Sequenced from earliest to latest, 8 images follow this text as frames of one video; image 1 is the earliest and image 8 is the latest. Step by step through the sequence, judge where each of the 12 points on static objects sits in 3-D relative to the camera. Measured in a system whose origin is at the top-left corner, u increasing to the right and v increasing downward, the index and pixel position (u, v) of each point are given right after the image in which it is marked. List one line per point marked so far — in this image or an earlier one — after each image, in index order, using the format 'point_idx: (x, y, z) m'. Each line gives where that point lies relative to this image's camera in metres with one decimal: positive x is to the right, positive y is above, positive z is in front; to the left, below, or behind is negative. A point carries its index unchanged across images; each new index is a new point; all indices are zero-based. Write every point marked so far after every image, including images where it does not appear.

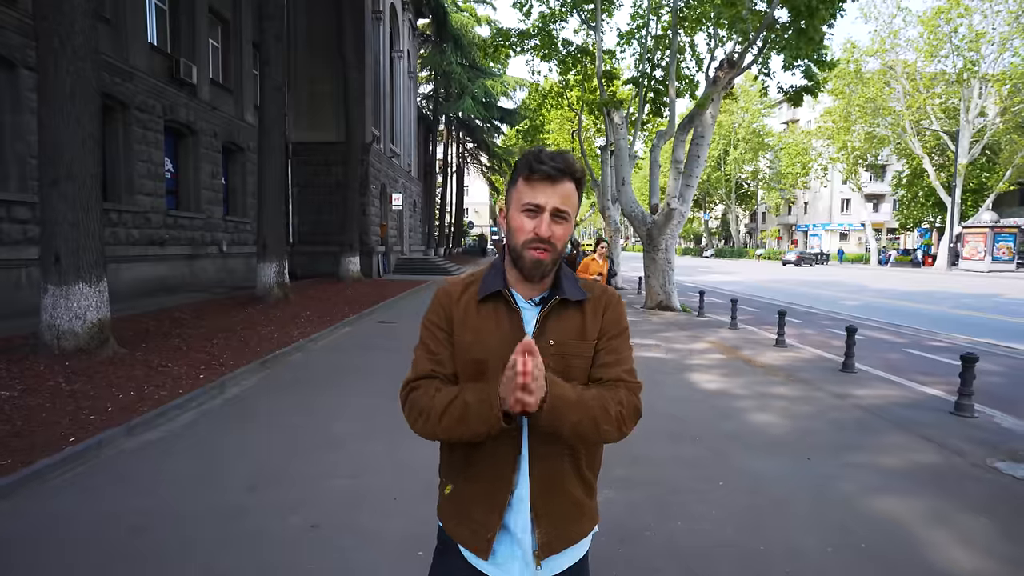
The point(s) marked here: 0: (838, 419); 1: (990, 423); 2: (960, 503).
0: (+3.3, -1.3, +6.3) m
1: (+4.6, -1.3, +6.0) m
2: (+3.1, -1.5, +4.3) m
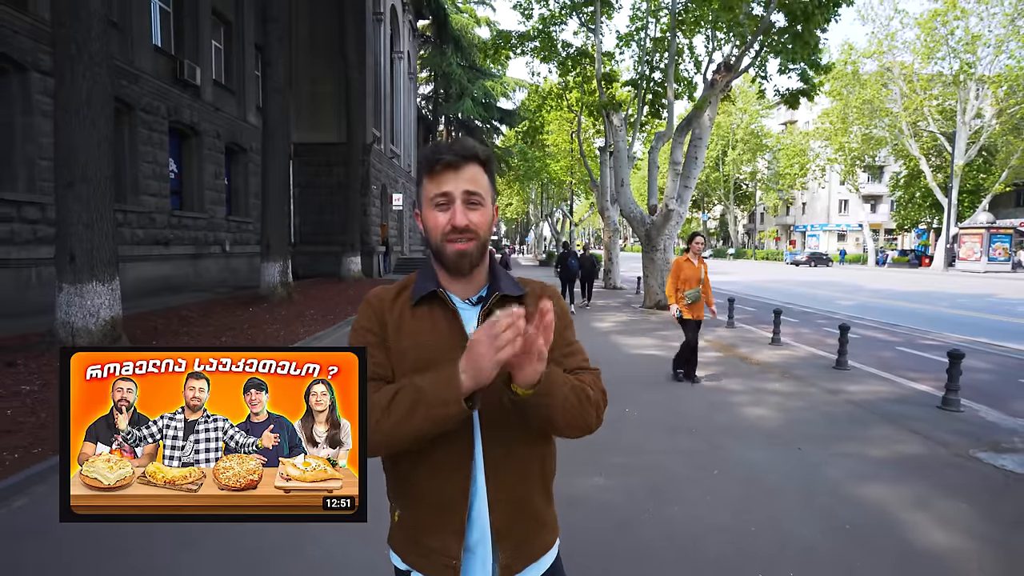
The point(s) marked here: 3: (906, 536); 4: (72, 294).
0: (+3.3, -1.3, +6.5) m
1: (+4.7, -1.3, +6.3) m
2: (+3.1, -1.5, +4.5) m
3: (+2.5, -1.5, +3.9) m
4: (-5.7, -0.1, +8.0) m
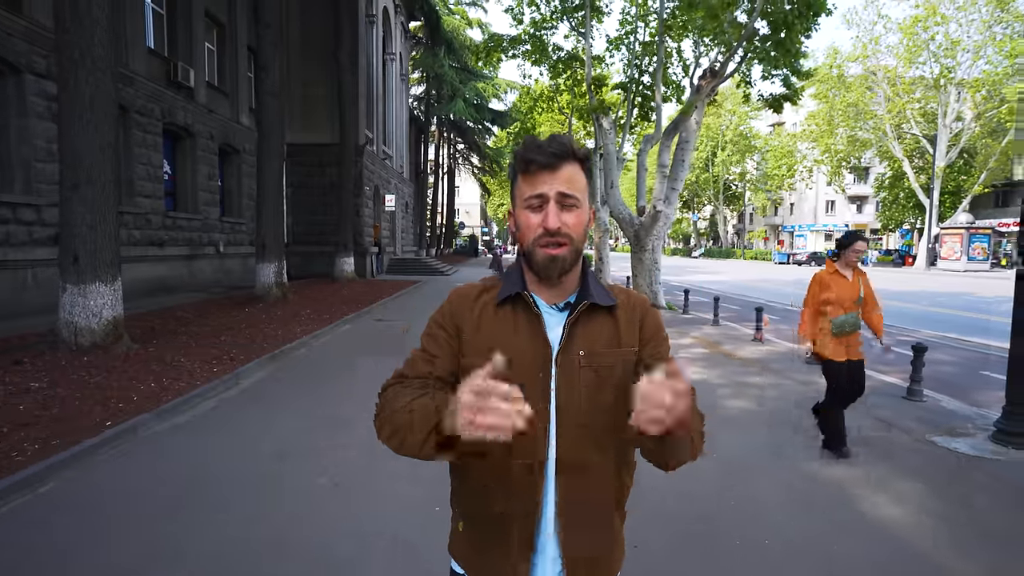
0: (+3.2, -1.3, +6.9) m
1: (+4.6, -1.3, +6.7) m
2: (+3.1, -1.4, +4.9) m
3: (+2.4, -1.5, +4.2) m
4: (-5.8, -0.1, +8.2) m
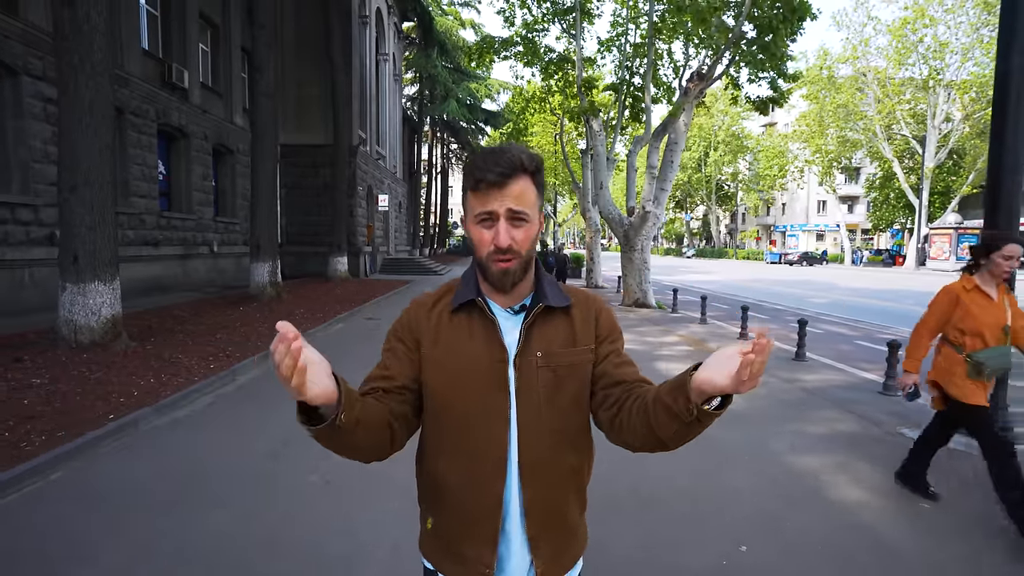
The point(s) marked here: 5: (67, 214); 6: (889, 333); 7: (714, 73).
0: (+3.1, -1.3, +7.1) m
1: (+4.5, -1.3, +6.9) m
2: (+3.0, -1.4, +5.2) m
3: (+2.3, -1.5, +4.5) m
4: (-6.0, -0.1, +8.4) m
5: (-6.0, +1.0, +8.3) m
6: (+7.8, -0.9, +12.7) m
7: (+5.1, +5.5, +15.7) m
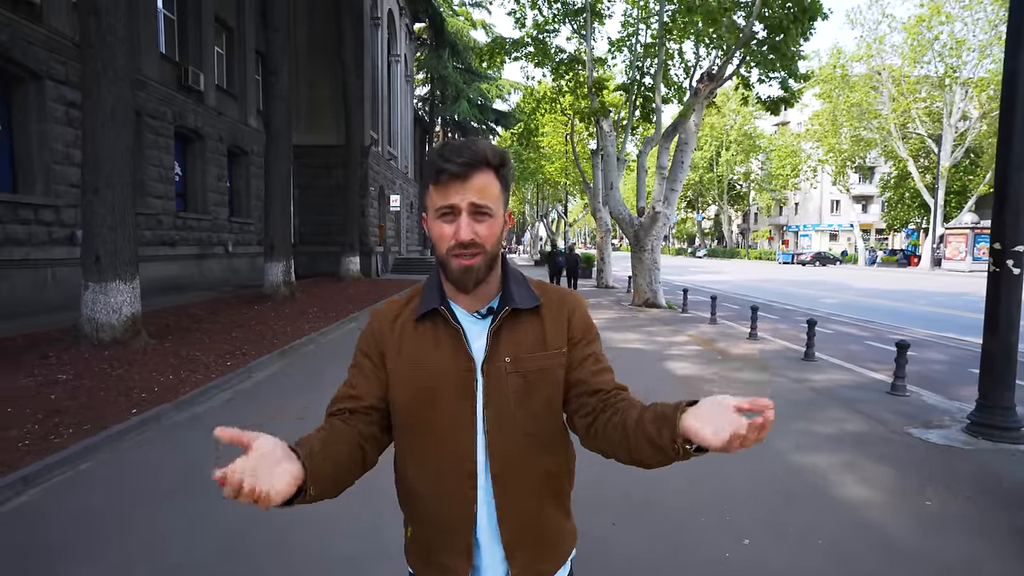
0: (+3.2, -1.3, +7.2) m
1: (+4.6, -1.3, +7.0) m
2: (+3.0, -1.4, +5.2) m
3: (+2.4, -1.5, +4.6) m
4: (-5.8, -0.1, +8.6) m
5: (-5.8, +1.0, +8.5) m
6: (+8.0, -0.9, +12.7) m
7: (+5.4, +5.5, +15.7) m
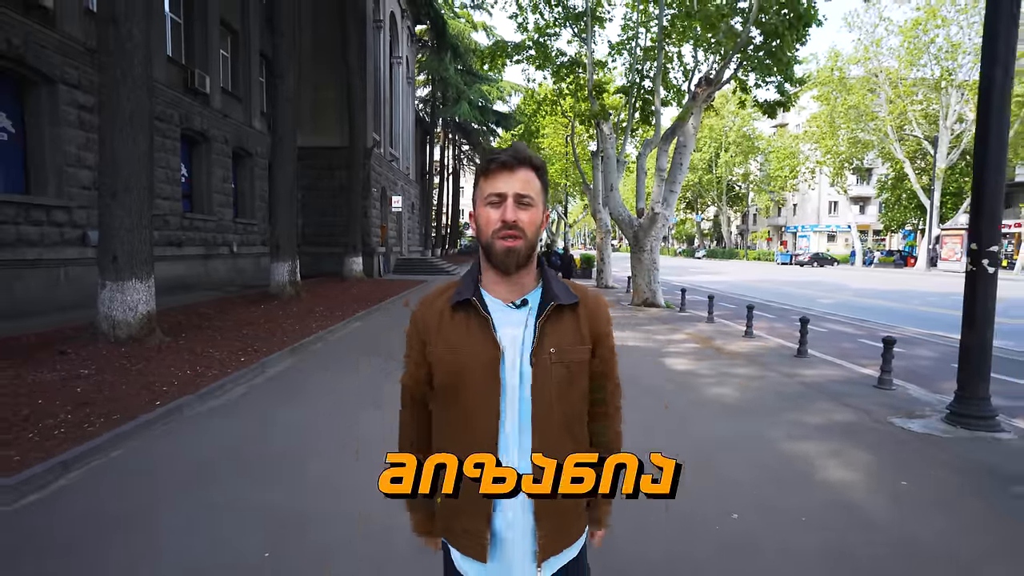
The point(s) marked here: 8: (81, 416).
0: (+3.3, -1.2, +7.5) m
1: (+4.6, -1.3, +7.3) m
2: (+3.1, -1.4, +5.6) m
3: (+2.4, -1.5, +4.9) m
4: (-5.8, 0.0, +9.0) m
5: (-5.8, +1.0, +8.8) m
6: (+8.0, -0.9, +13.0) m
7: (+5.4, +5.5, +16.1) m
8: (-4.1, -1.2, +5.8) m
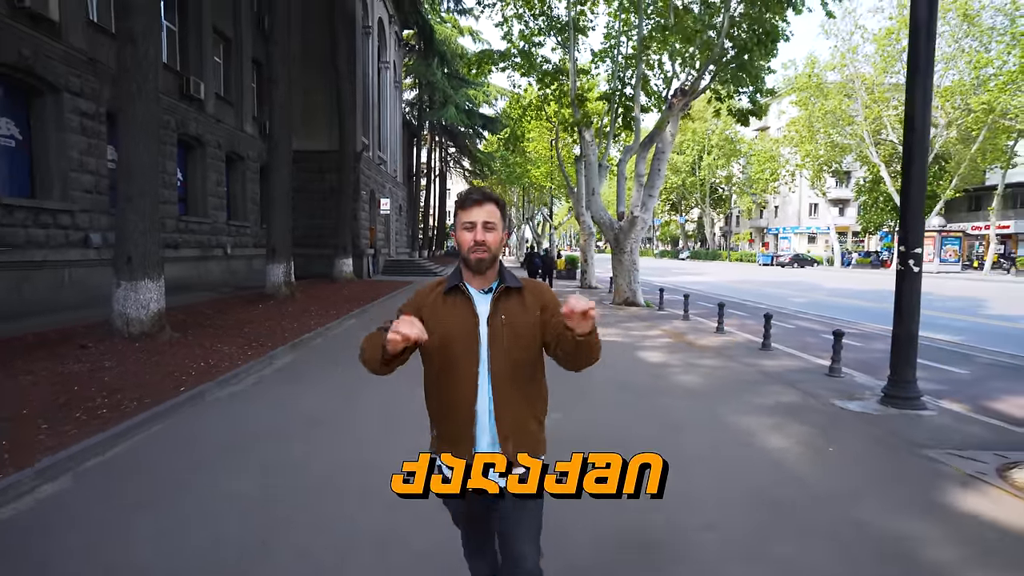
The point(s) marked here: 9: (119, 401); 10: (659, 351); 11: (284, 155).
0: (+3.1, -1.2, +8.3) m
1: (+4.4, -1.2, +8.2) m
2: (+3.0, -1.4, +6.4) m
3: (+2.3, -1.4, +5.7) m
4: (-6.0, 0.0, +9.6) m
5: (-6.0, +1.0, +9.4) m
6: (+7.7, -0.9, +13.9) m
7: (+5.1, +5.5, +17.0) m
8: (-4.2, -1.2, +6.5) m
9: (-4.2, -1.2, +6.5) m
10: (+2.5, -1.1, +10.6) m
11: (-6.5, +3.8, +17.7) m
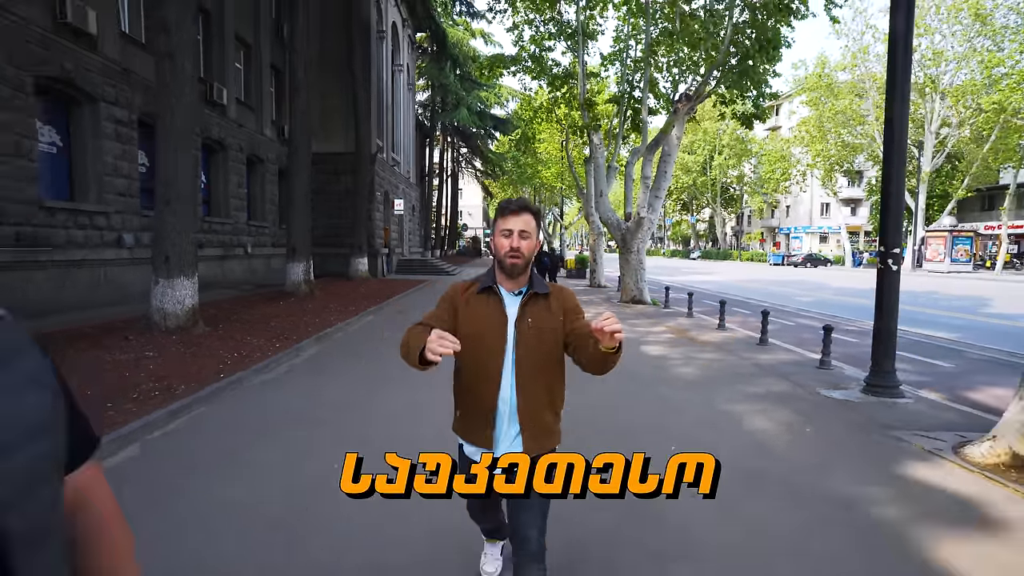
0: (+3.2, -1.2, +8.9) m
1: (+4.6, -1.2, +8.7) m
2: (+3.1, -1.3, +6.9) m
3: (+2.4, -1.4, +6.3) m
4: (-5.8, 0.0, +10.3) m
5: (-5.8, +1.1, +10.2) m
6: (+8.0, -0.9, +14.4) m
7: (+5.4, +5.5, +17.5) m
8: (-4.1, -1.2, +7.2) m
9: (-4.1, -1.2, +7.2) m
10: (+2.7, -1.1, +11.2) m
11: (-6.2, +3.9, +18.5) m
